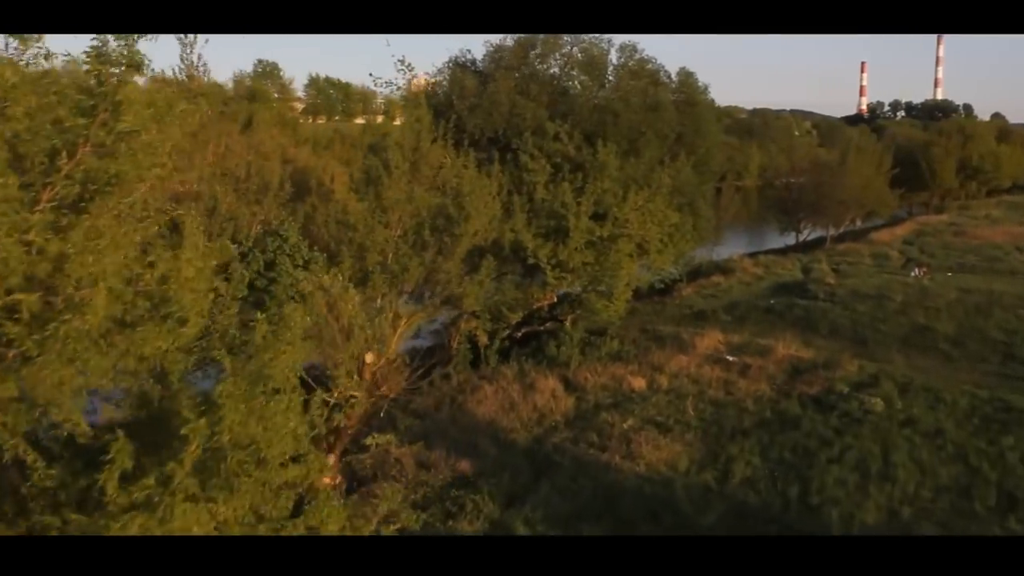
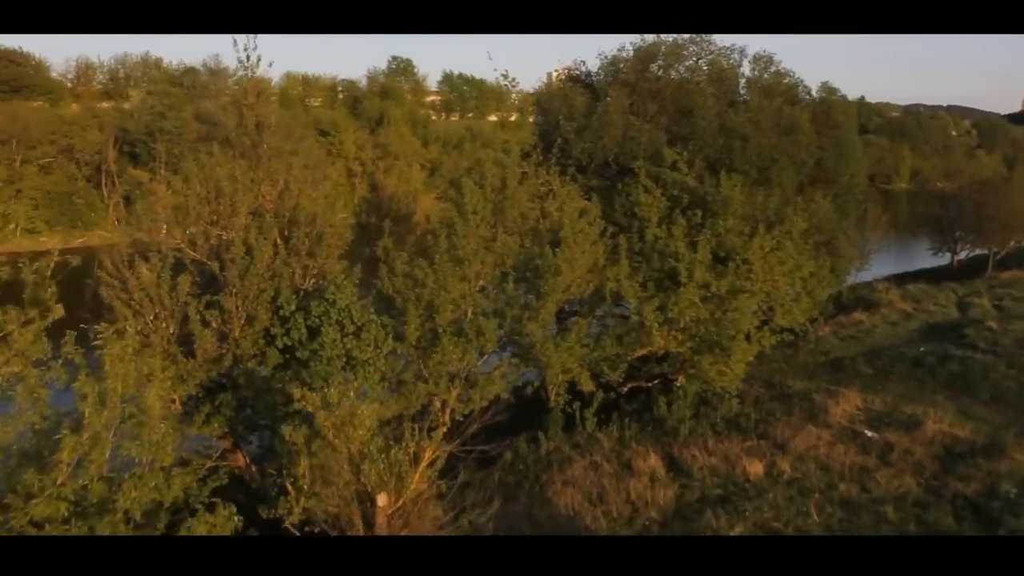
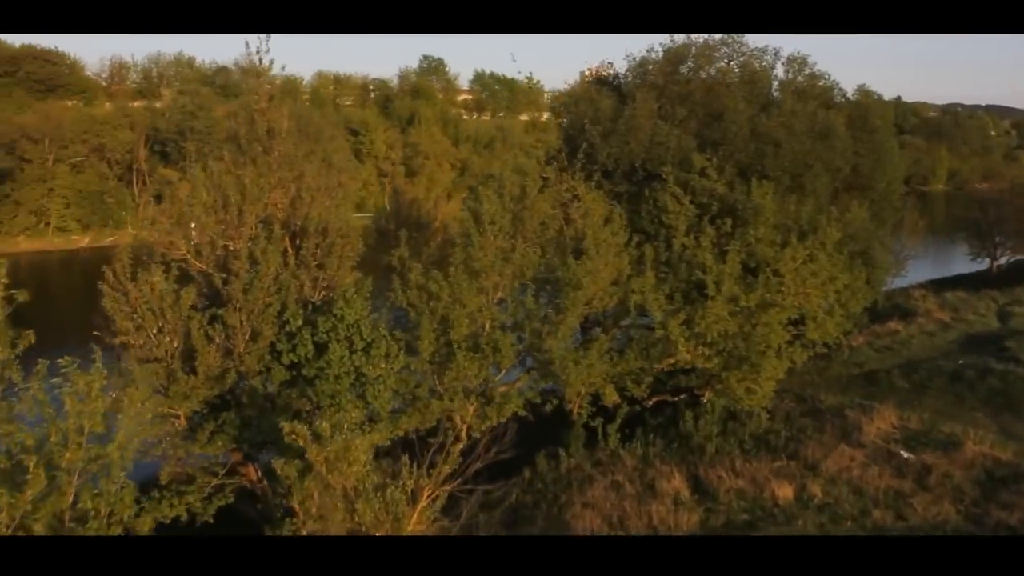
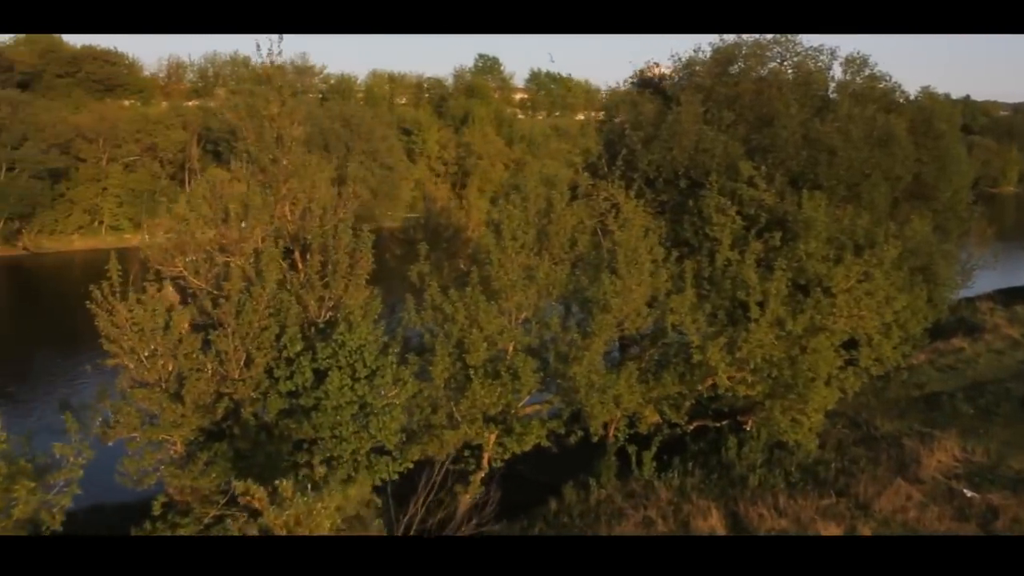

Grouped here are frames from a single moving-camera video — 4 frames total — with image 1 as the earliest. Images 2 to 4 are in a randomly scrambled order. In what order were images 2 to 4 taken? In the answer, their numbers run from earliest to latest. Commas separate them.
2, 3, 4
